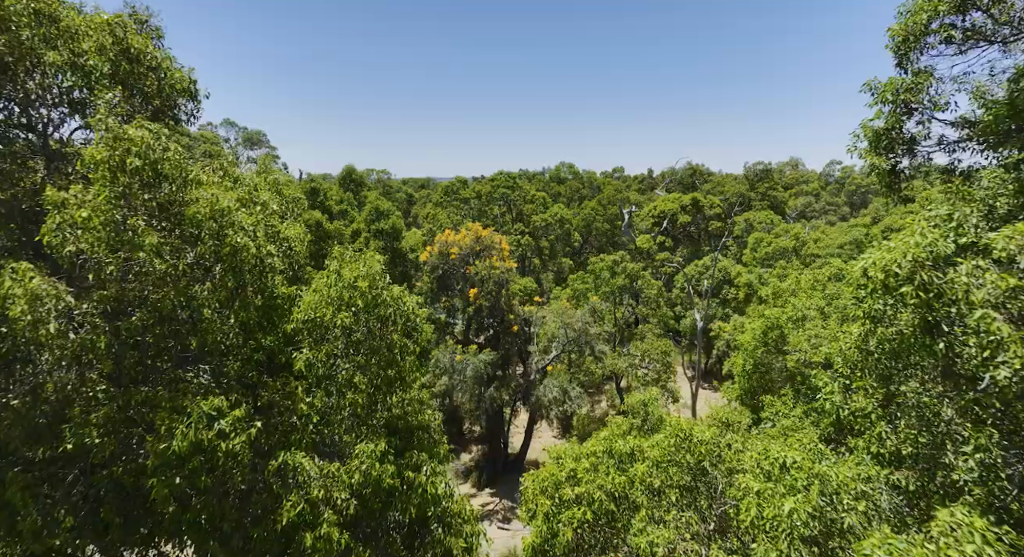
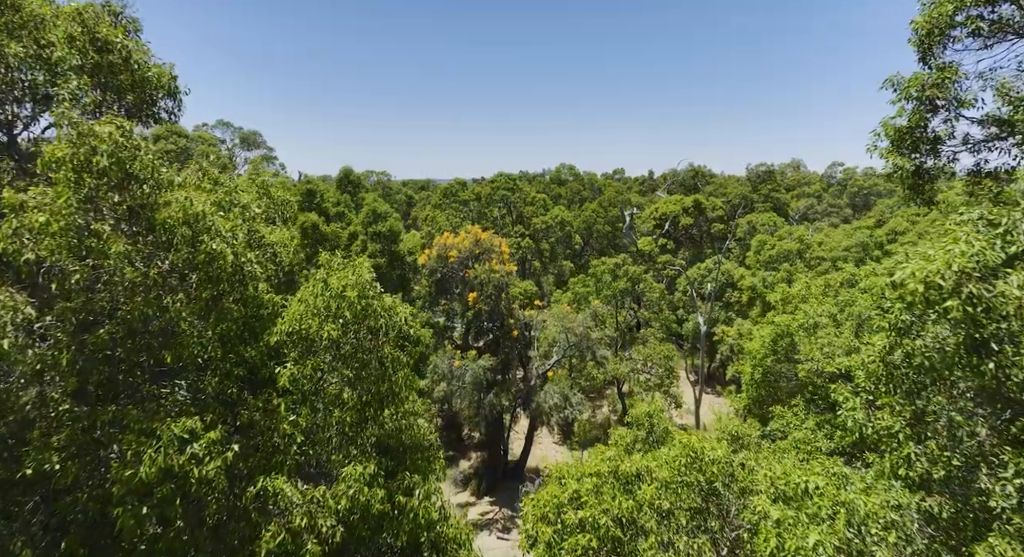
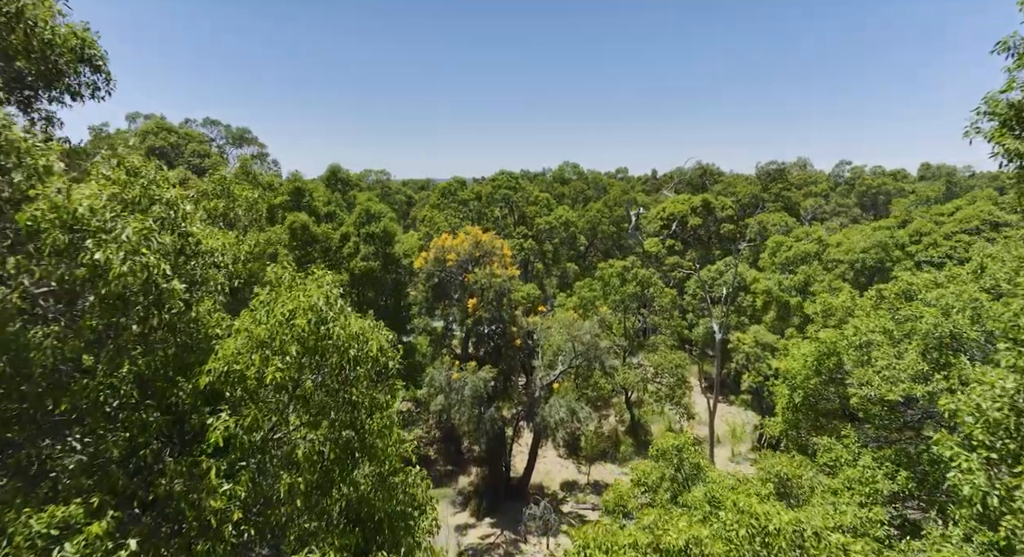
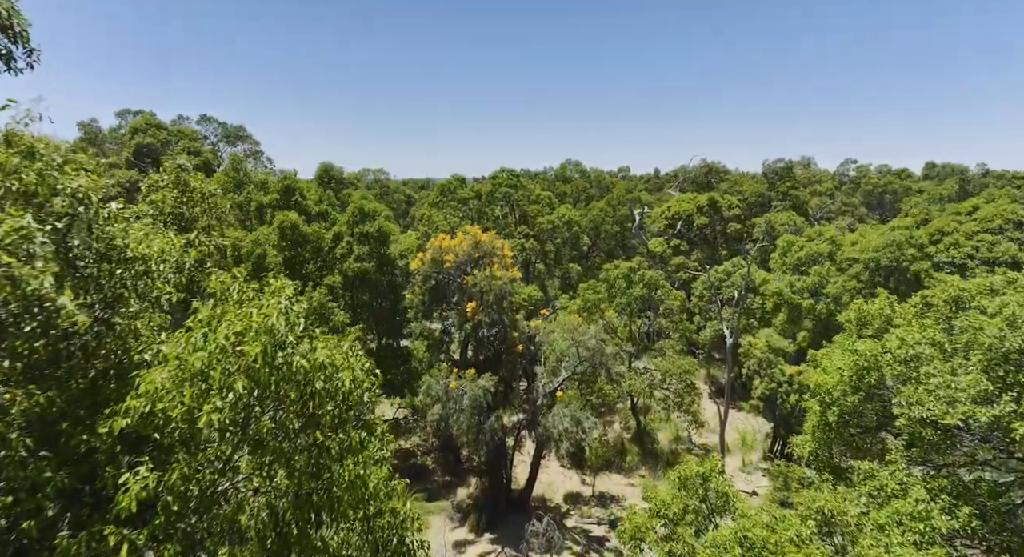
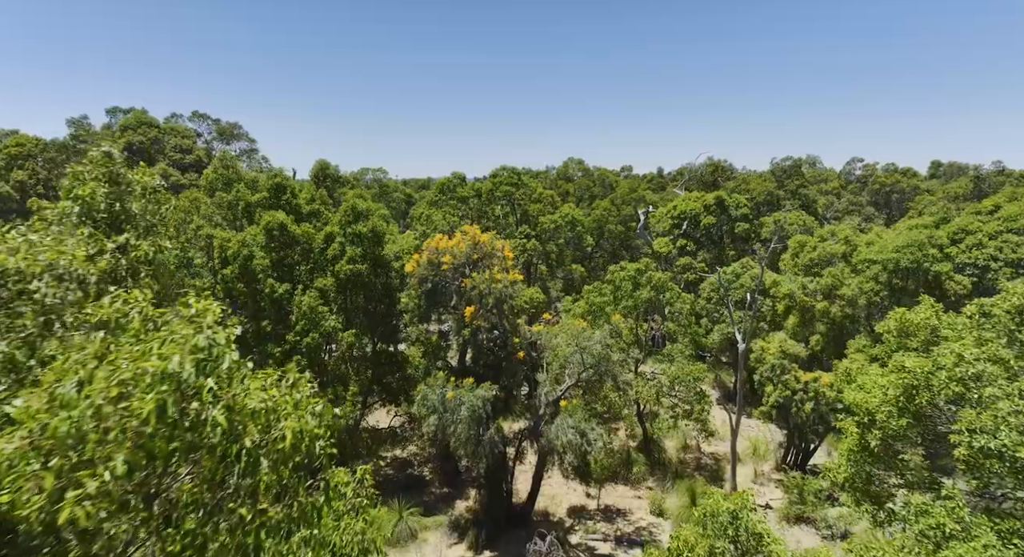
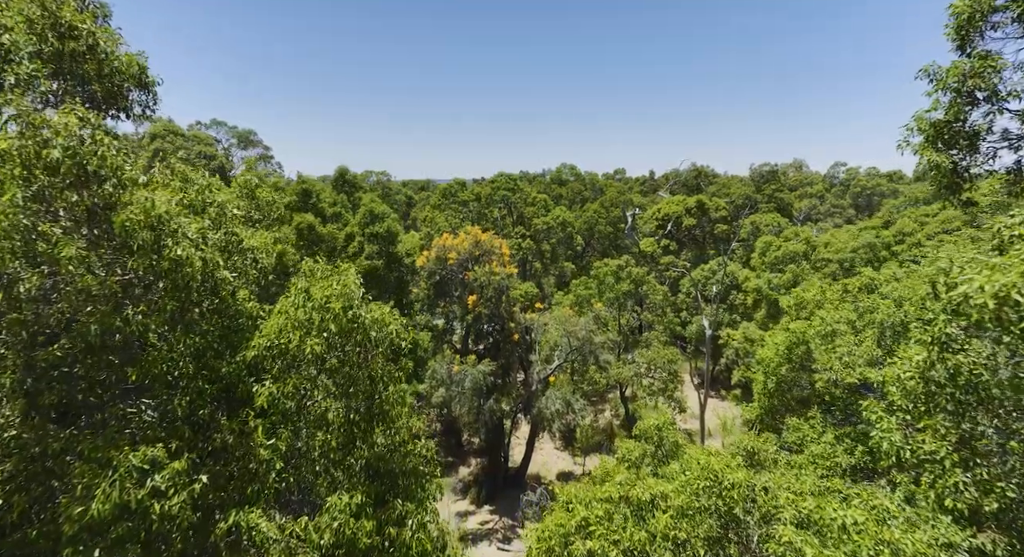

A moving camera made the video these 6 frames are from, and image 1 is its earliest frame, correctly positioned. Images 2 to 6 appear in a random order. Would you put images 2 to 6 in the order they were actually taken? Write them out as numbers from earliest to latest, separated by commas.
2, 6, 3, 4, 5
